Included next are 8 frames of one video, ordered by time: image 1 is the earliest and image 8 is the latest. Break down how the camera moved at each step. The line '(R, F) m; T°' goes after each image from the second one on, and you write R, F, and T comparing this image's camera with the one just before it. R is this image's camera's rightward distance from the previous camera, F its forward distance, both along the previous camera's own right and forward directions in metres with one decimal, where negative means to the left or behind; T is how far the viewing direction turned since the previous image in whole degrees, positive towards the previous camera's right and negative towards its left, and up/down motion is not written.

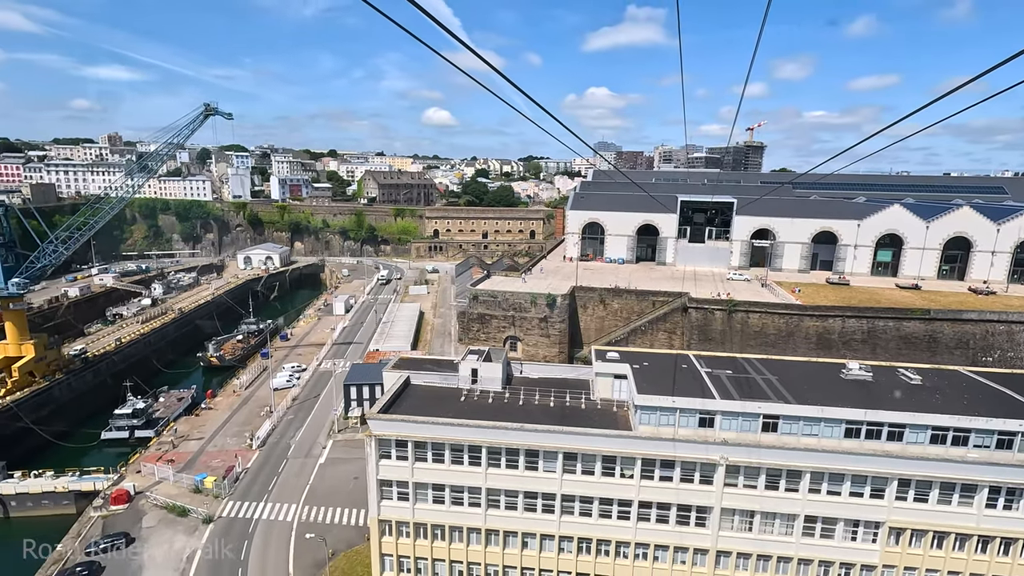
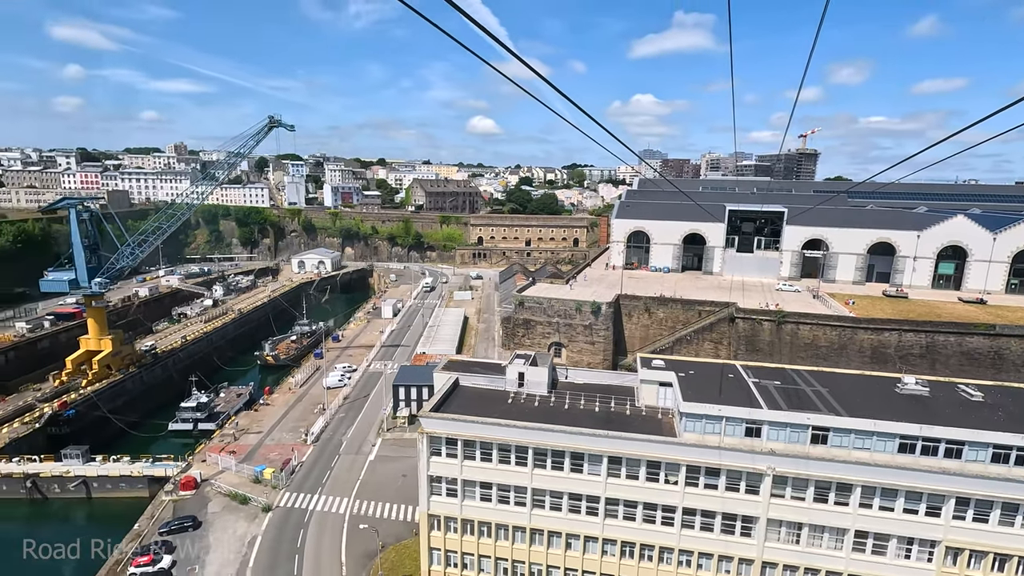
(-0.2, -0.4) m; -4°
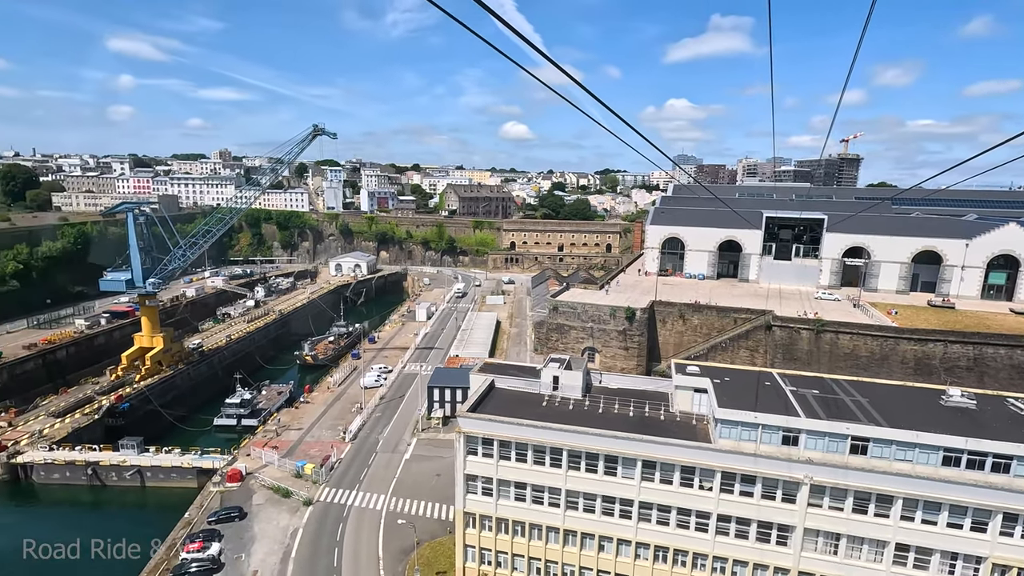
(-0.1, -0.3) m; -3°
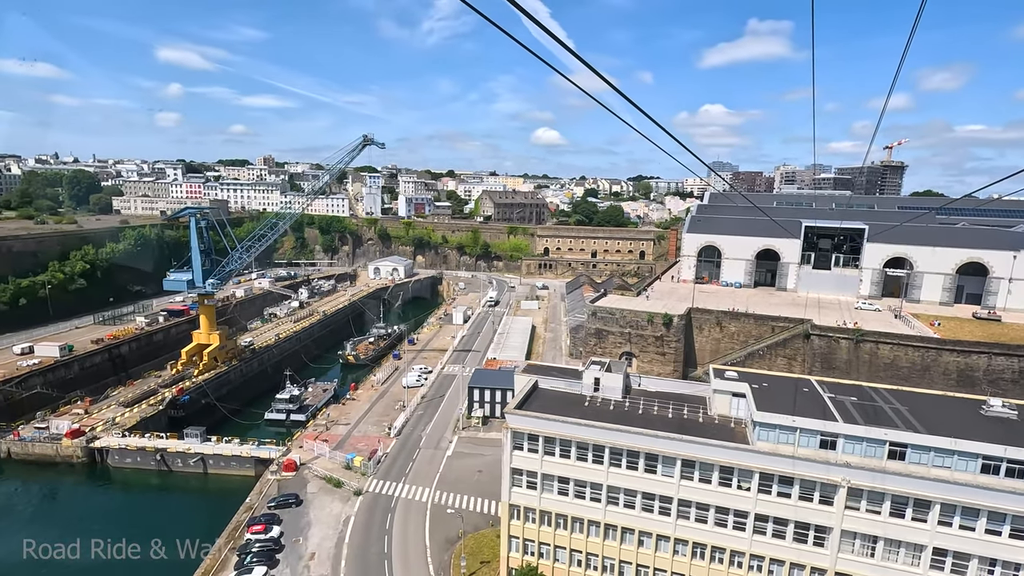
(-0.4, -0.8) m; -3°
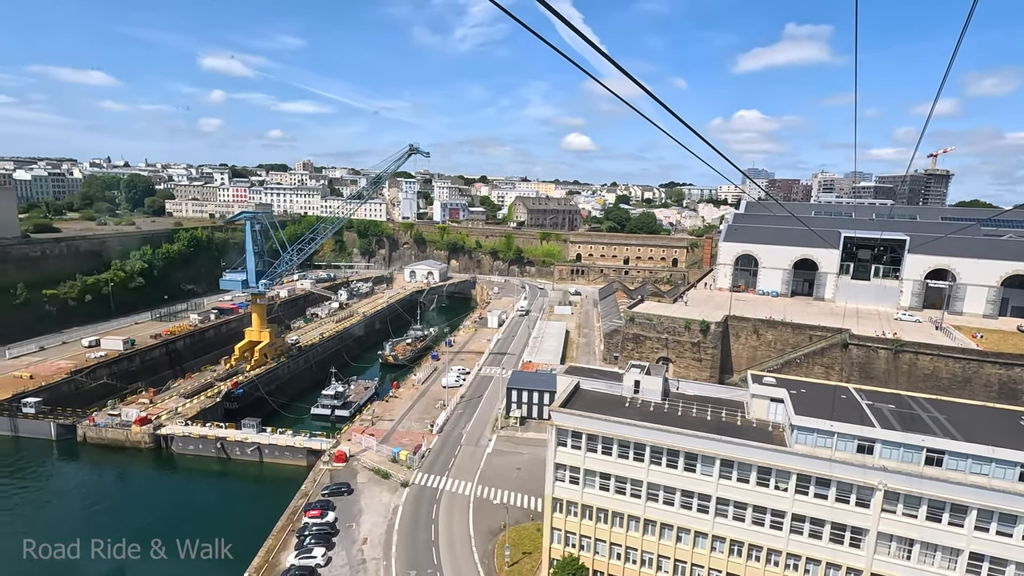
(-0.5, -0.9) m; -3°
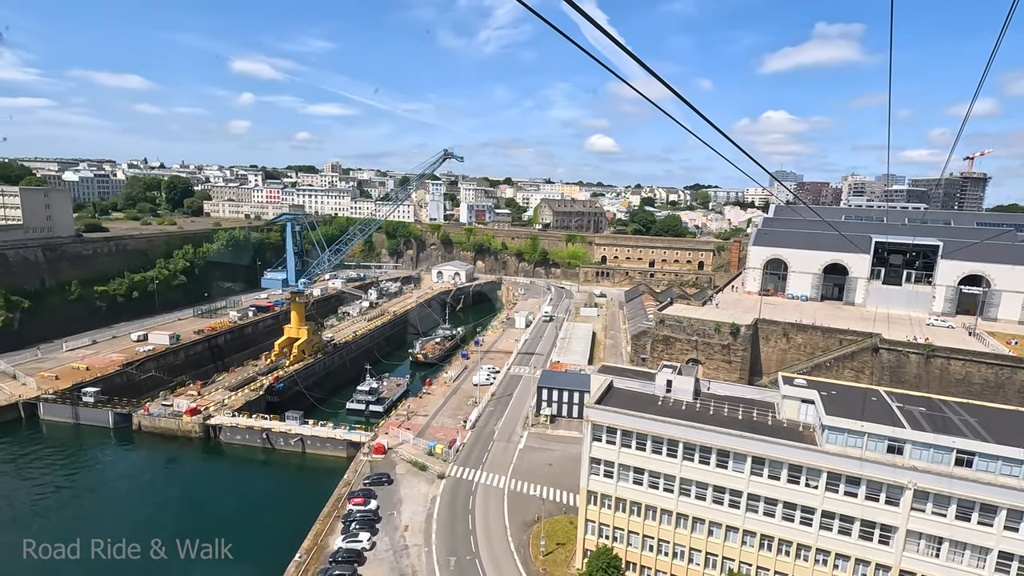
(-0.5, -0.8) m; -2°
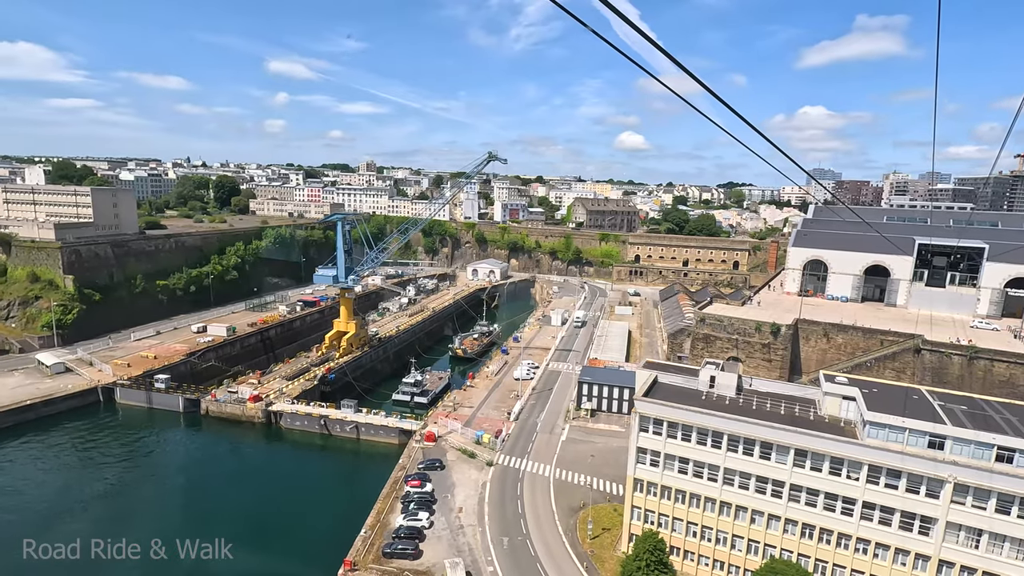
(-0.8, -1.1) m; -3°
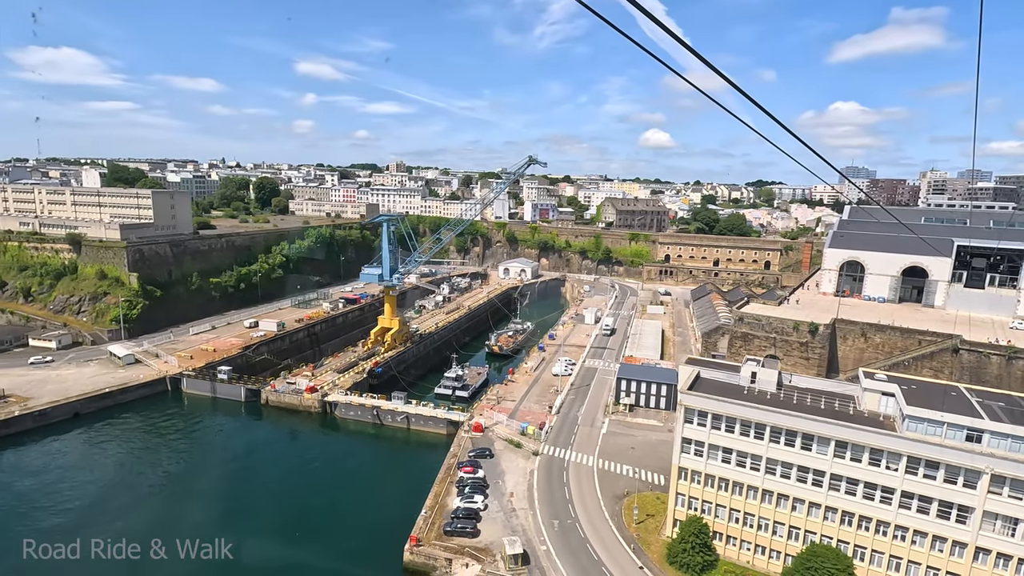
(-1.0, -1.2) m; -2°
